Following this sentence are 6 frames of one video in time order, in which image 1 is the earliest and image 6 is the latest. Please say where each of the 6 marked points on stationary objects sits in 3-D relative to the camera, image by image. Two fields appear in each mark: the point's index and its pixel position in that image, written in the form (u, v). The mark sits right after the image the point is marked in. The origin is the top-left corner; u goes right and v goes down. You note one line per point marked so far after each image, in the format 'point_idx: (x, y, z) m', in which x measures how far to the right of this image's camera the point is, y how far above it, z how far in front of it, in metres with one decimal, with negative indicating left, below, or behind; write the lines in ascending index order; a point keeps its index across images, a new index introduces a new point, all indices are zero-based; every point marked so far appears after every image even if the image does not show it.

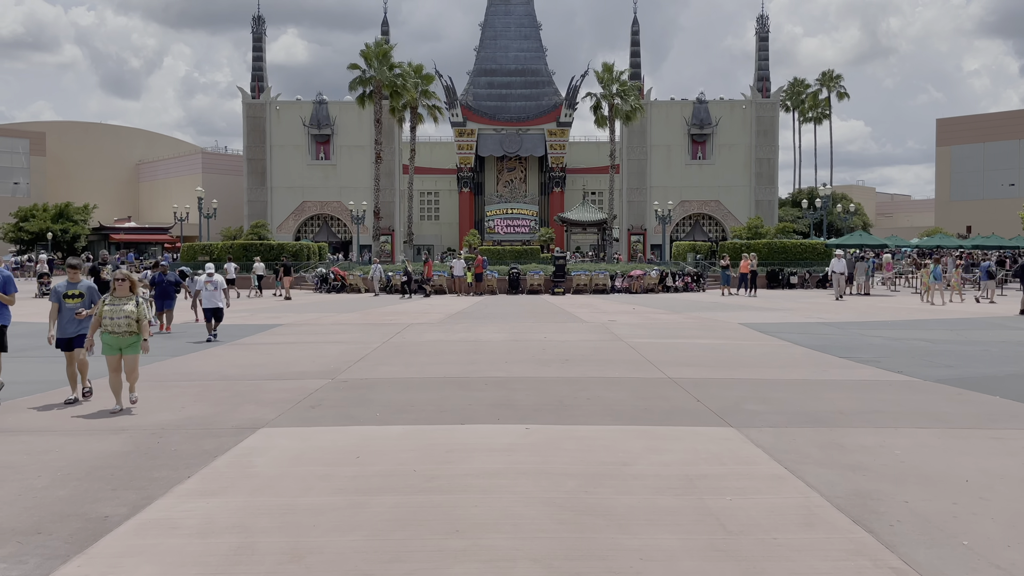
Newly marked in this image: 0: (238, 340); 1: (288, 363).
0: (-5.5, -1.0, +15.7) m
1: (-3.5, -1.2, +12.3) m
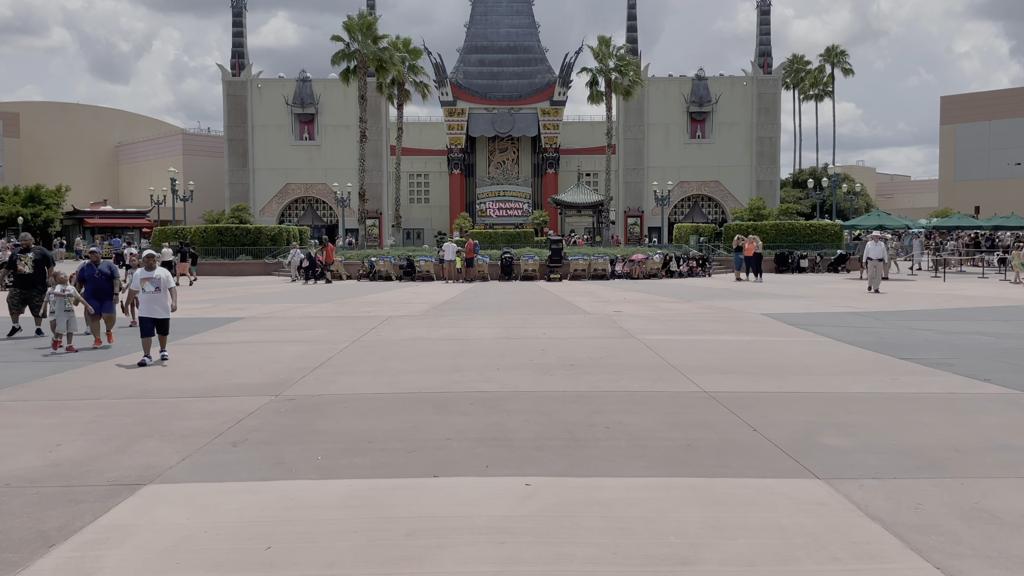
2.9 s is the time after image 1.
0: (-5.6, -0.9, +13.4) m
1: (-3.5, -1.1, +9.9) m
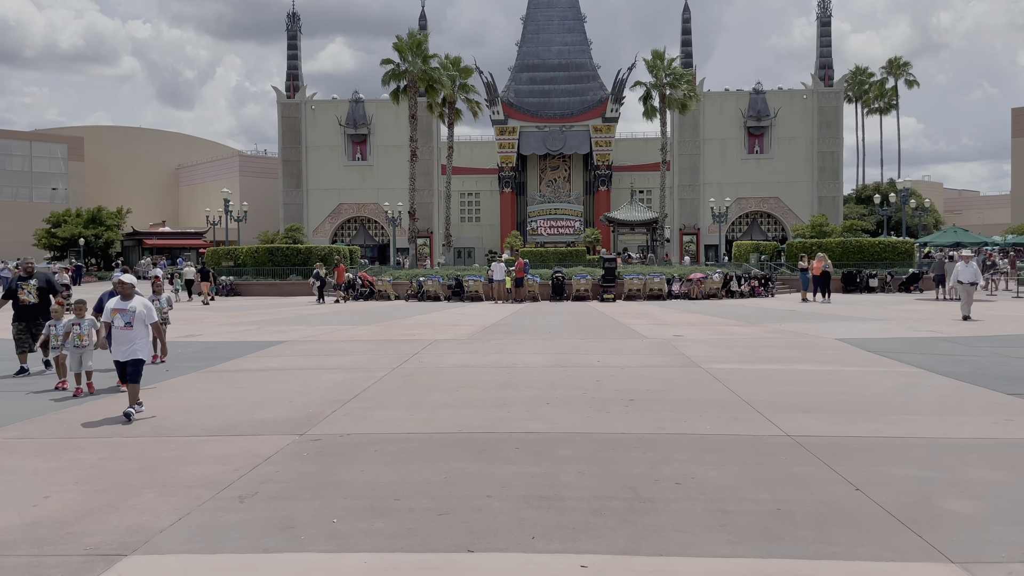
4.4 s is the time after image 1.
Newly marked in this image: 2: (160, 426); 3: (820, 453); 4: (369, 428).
0: (-4.8, -1.2, +12.7) m
1: (-3.0, -1.3, +9.2) m
2: (-3.6, -1.4, +8.1) m
3: (+2.6, -1.4, +6.7) m
4: (-1.4, -1.4, +7.8) m
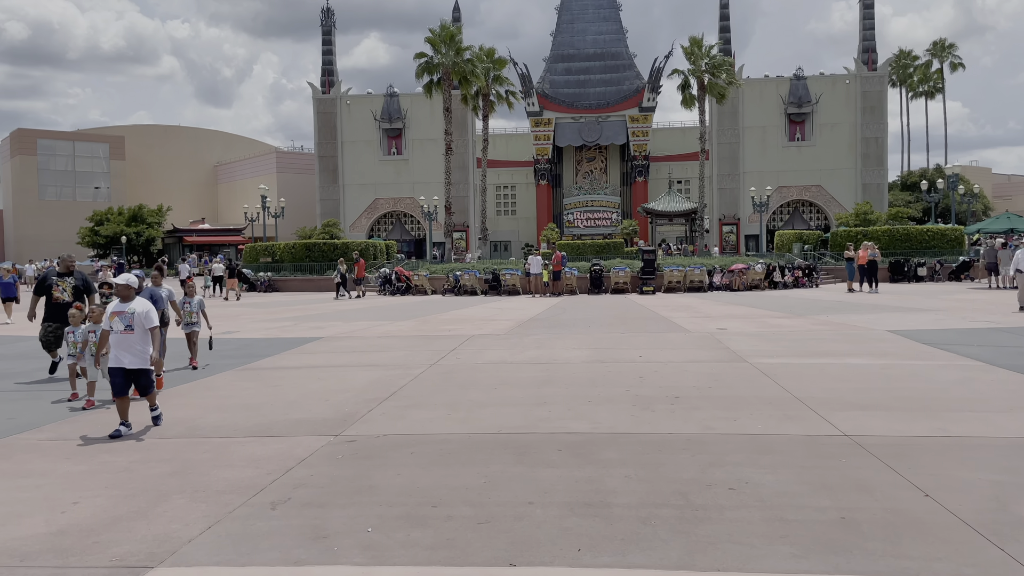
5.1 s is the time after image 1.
0: (-4.2, -1.2, +12.6) m
1: (-2.5, -1.3, +9.0) m
2: (-3.2, -1.4, +7.9) m
3: (+3.0, -1.3, +6.3) m
4: (-1.0, -1.3, +7.6) m
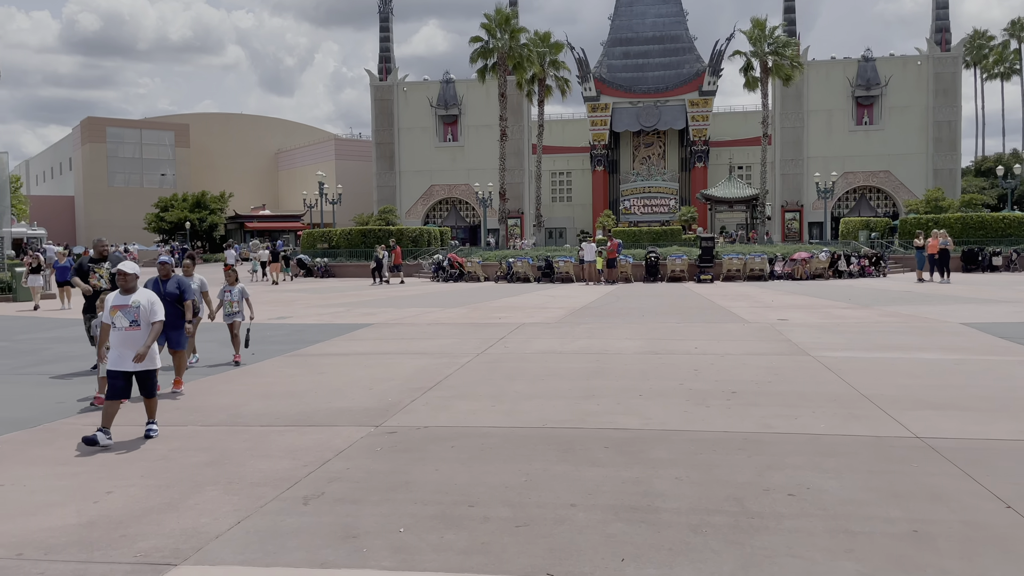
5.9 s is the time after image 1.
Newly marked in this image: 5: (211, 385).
0: (-3.4, -1.0, +12.6) m
1: (-2.0, -1.2, +8.9) m
2: (-2.7, -1.2, +7.9) m
3: (+3.3, -1.3, +5.8) m
4: (-0.6, -1.2, +7.3) m
5: (-3.6, -1.1, +9.4) m
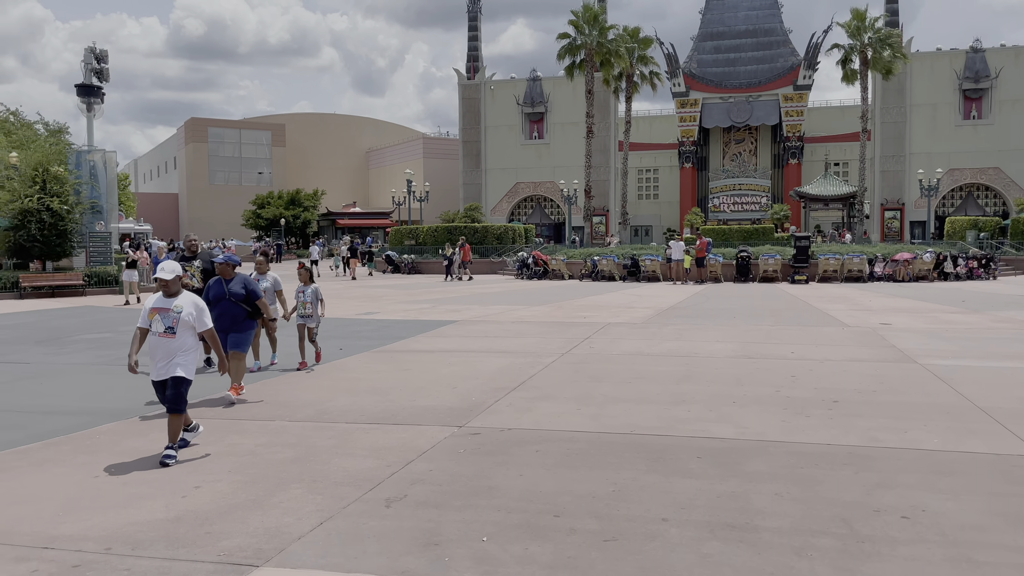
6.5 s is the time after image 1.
0: (-2.0, -0.9, +12.7) m
1: (-1.0, -1.1, +8.8) m
2: (-1.9, -1.2, +7.9) m
3: (+3.9, -1.3, +5.2) m
4: (+0.2, -1.2, +7.1) m
5: (-2.5, -1.1, +9.5) m
